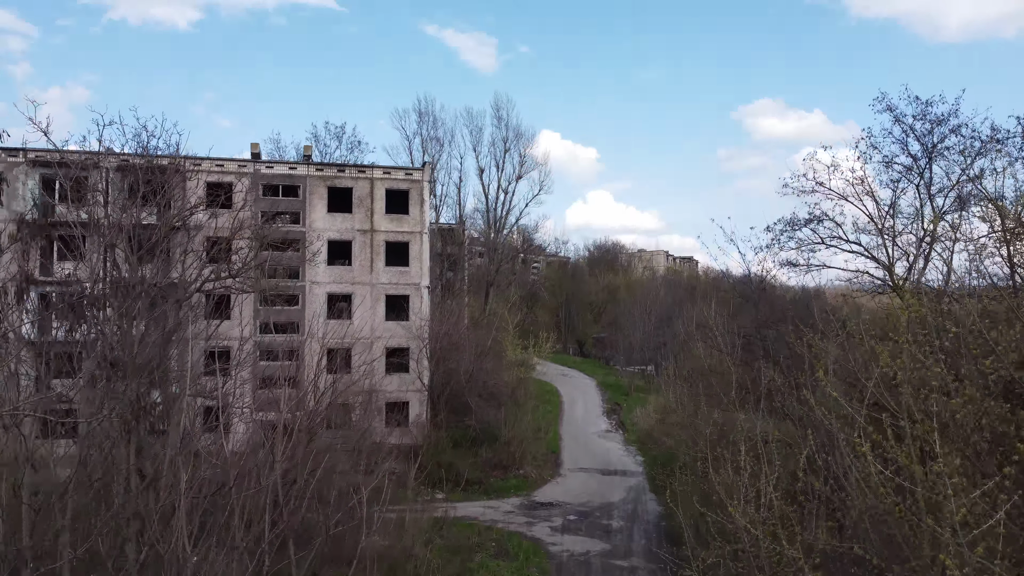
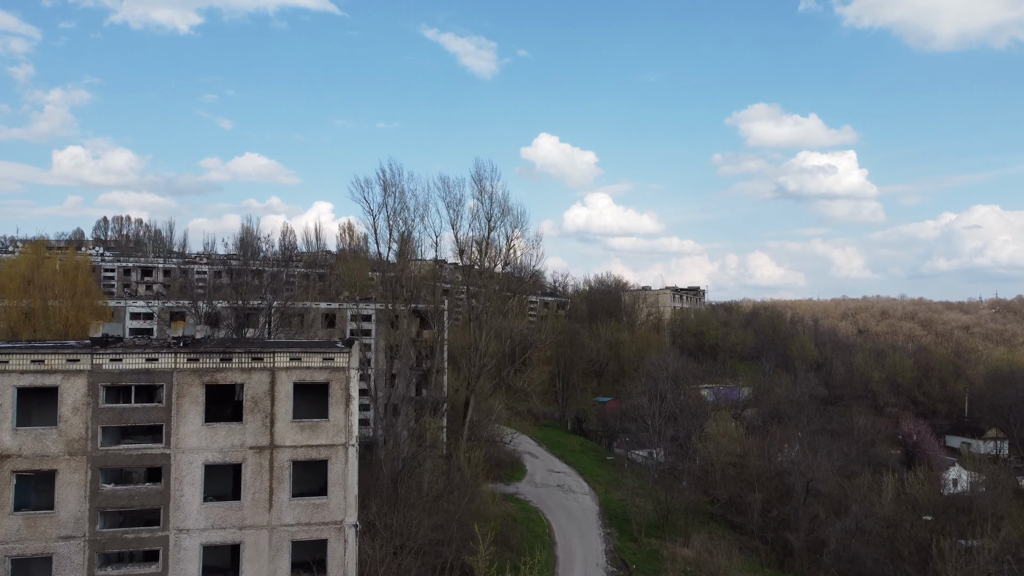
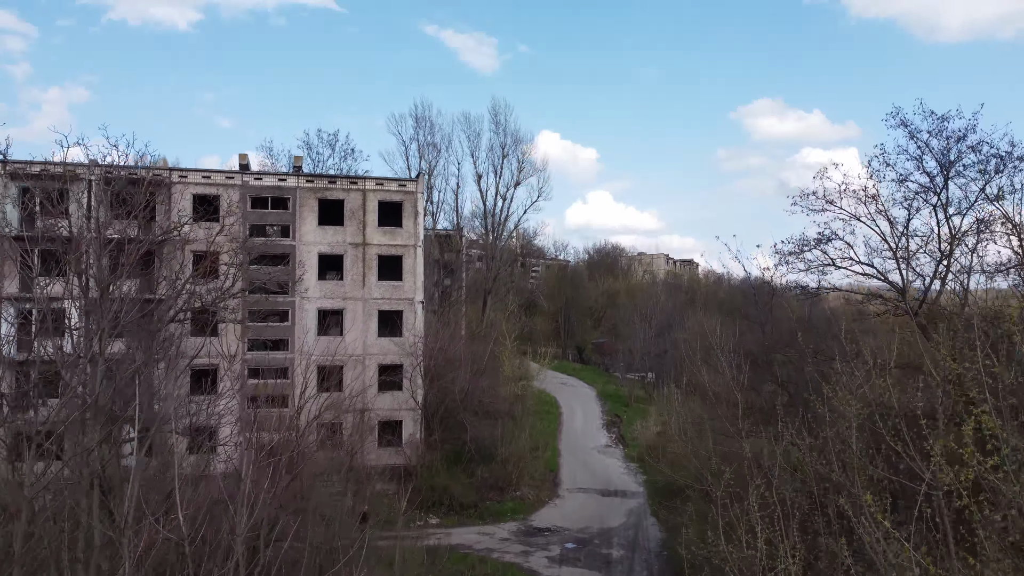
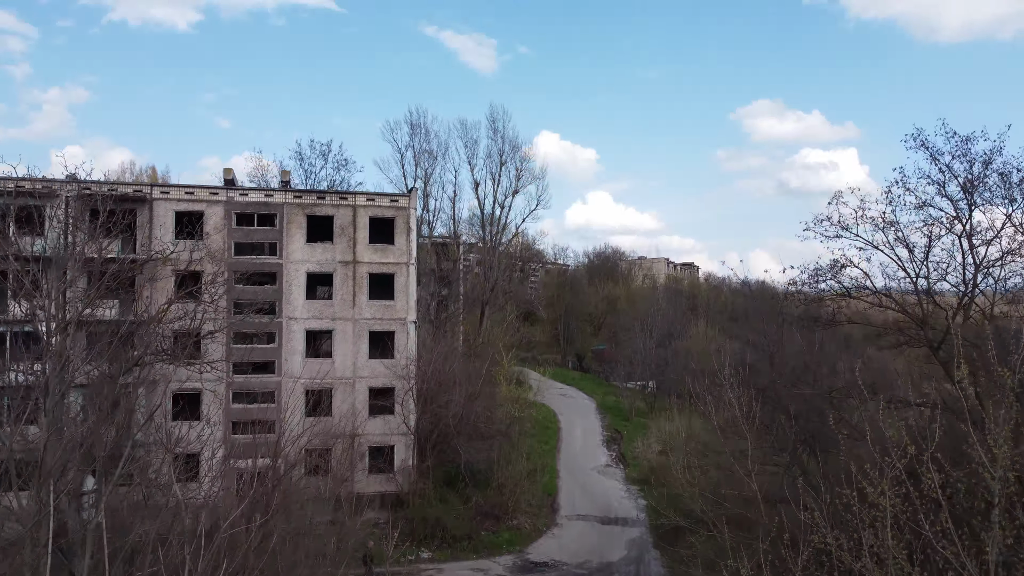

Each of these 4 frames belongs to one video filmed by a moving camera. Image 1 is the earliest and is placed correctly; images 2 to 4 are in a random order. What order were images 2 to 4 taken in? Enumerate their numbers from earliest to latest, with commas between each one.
3, 4, 2
